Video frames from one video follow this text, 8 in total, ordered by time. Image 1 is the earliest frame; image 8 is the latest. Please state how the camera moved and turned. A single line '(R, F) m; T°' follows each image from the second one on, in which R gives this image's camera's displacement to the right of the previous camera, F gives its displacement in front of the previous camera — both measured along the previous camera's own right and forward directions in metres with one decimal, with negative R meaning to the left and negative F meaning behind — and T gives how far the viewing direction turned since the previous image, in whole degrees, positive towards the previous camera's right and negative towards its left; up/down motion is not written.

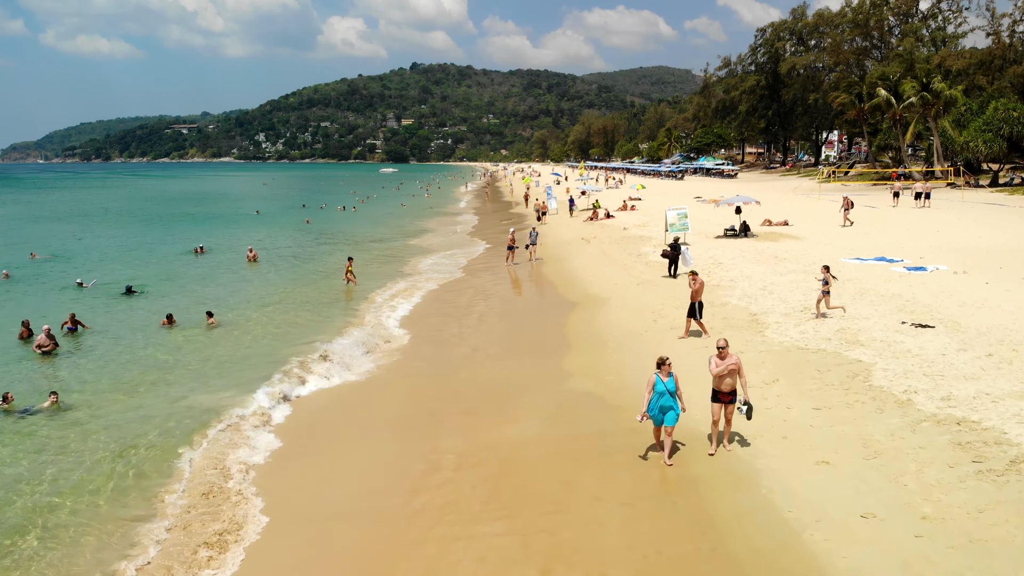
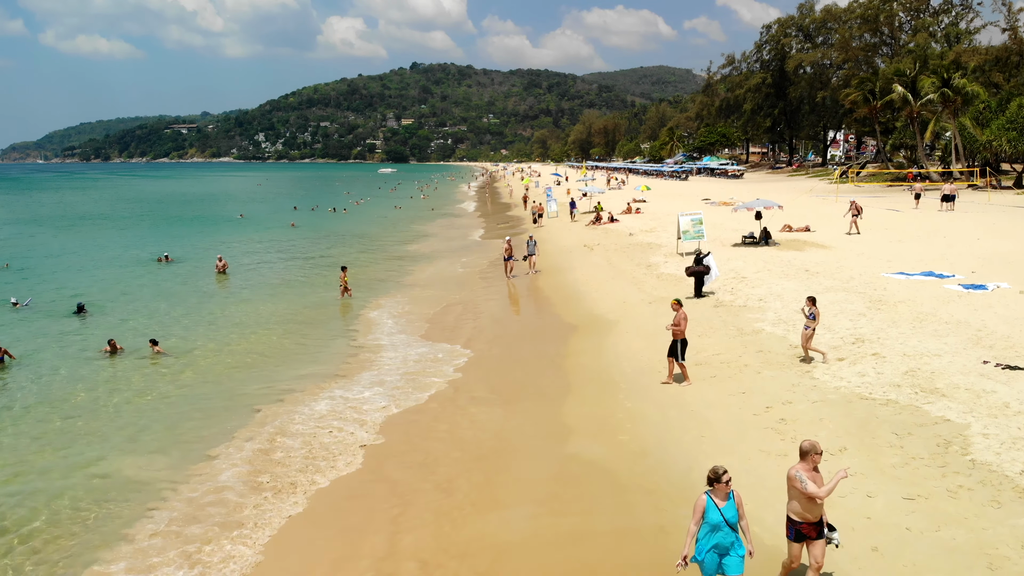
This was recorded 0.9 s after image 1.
(+0.1, +2.4) m; 0°
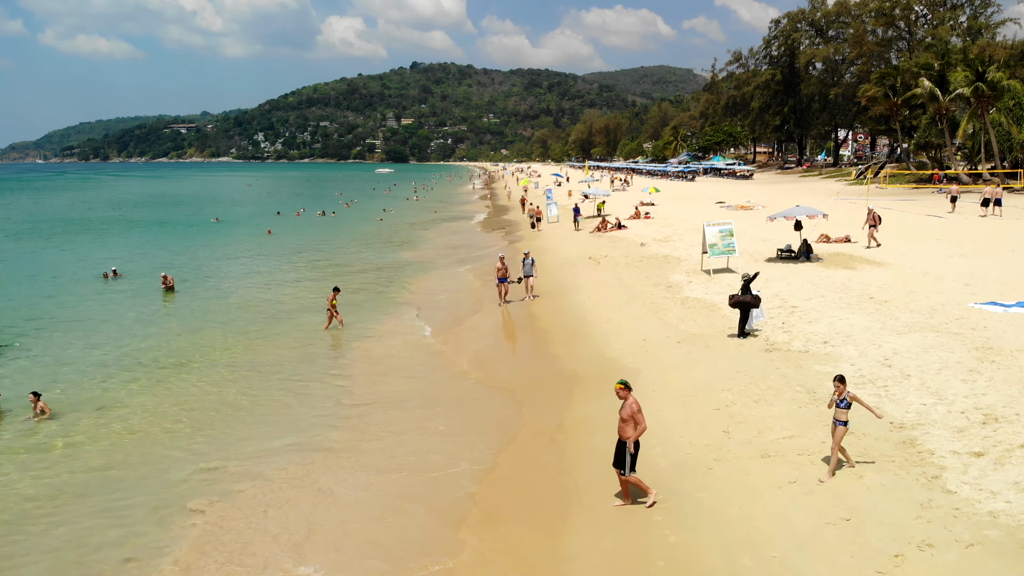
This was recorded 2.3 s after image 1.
(+0.2, +3.4) m; 0°
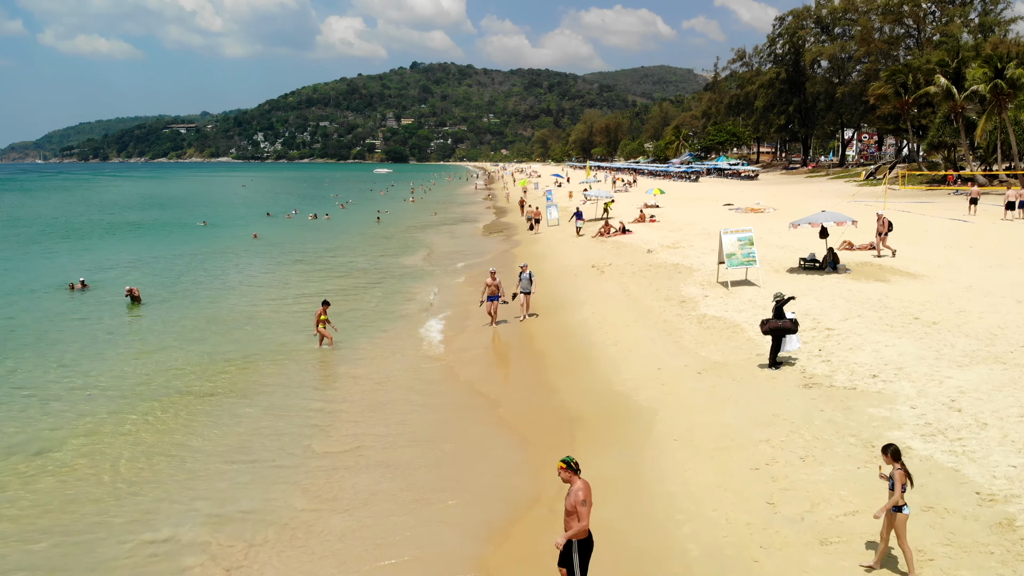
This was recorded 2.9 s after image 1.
(+0.1, +1.7) m; 0°
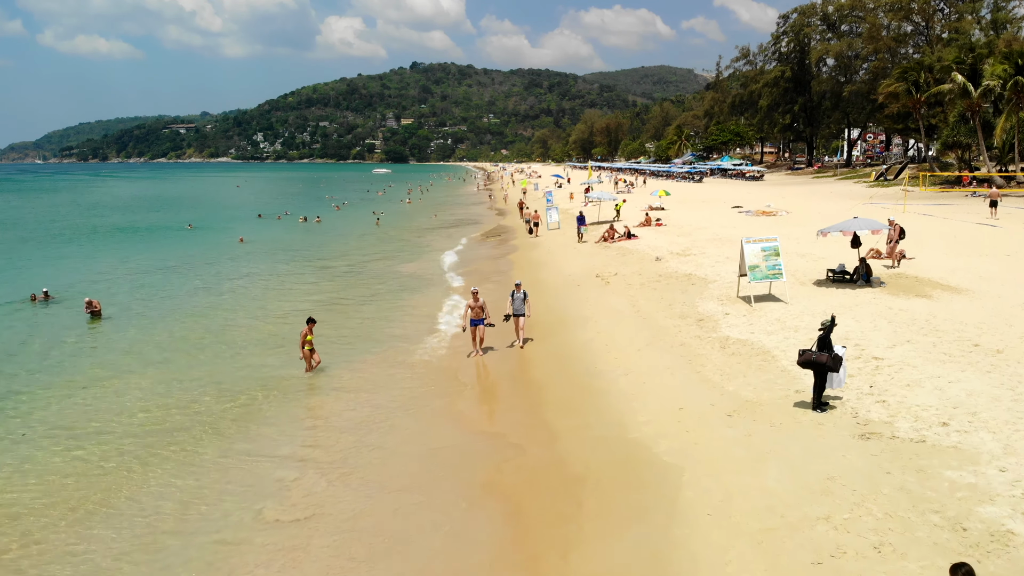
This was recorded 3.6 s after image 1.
(+0.1, +1.7) m; 0°
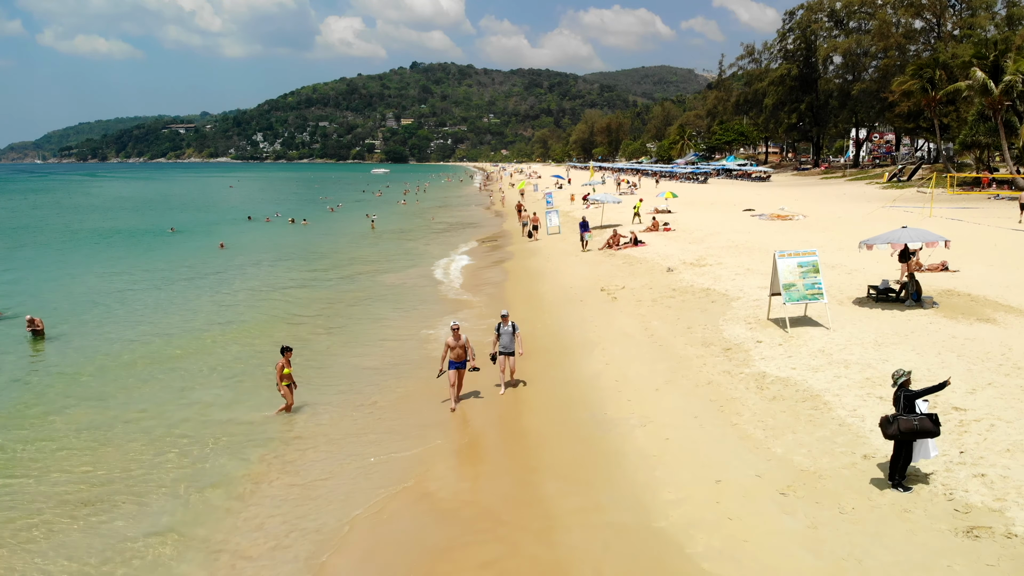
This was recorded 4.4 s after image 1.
(+0.1, +2.0) m; 0°
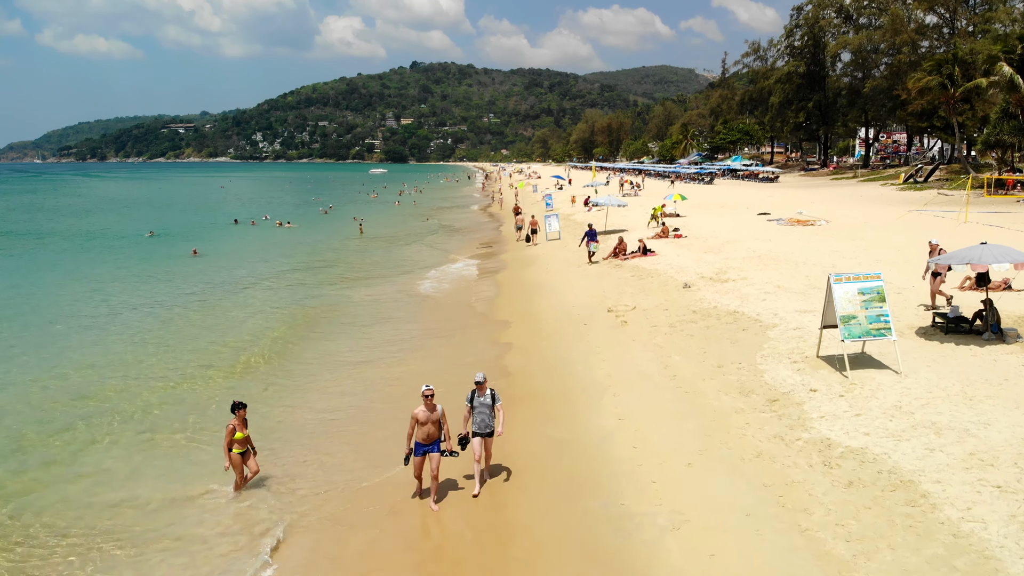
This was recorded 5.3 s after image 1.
(+0.1, +2.4) m; 0°
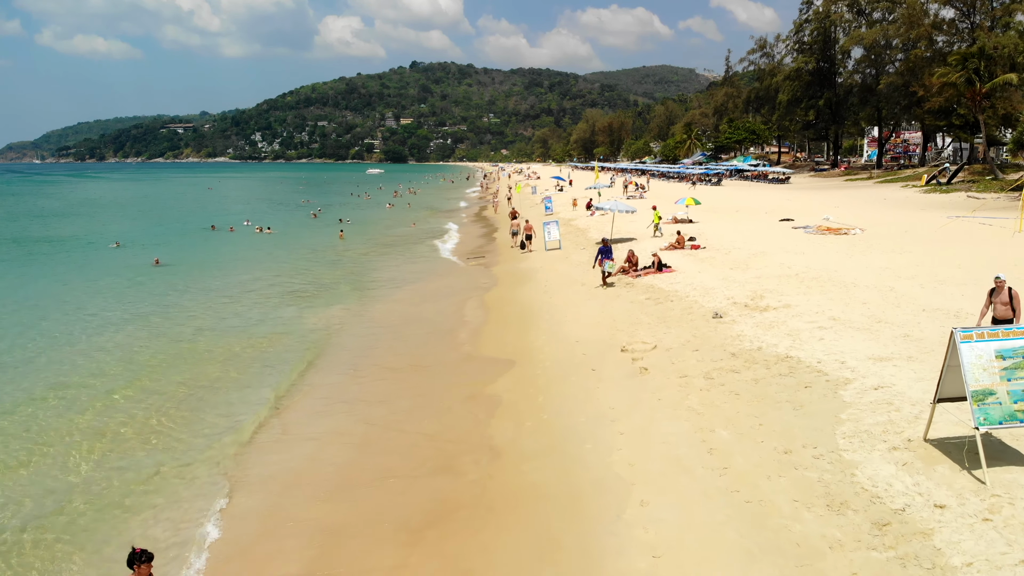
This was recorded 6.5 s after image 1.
(+0.1, +2.9) m; 0°
